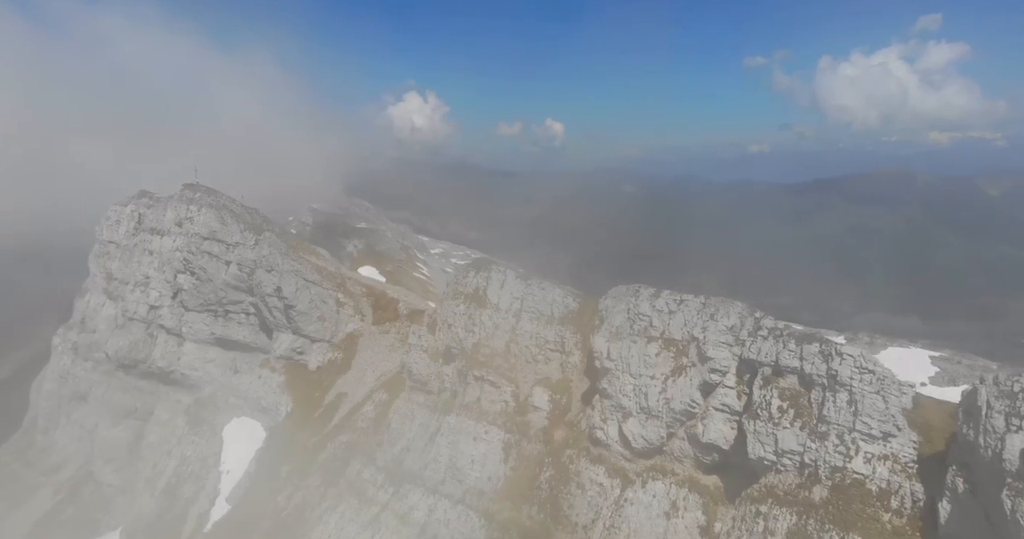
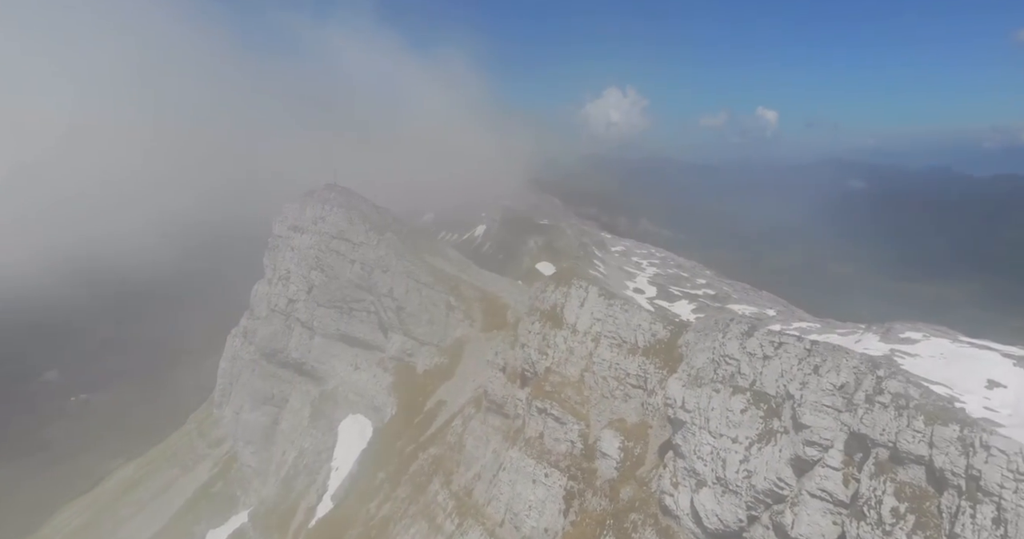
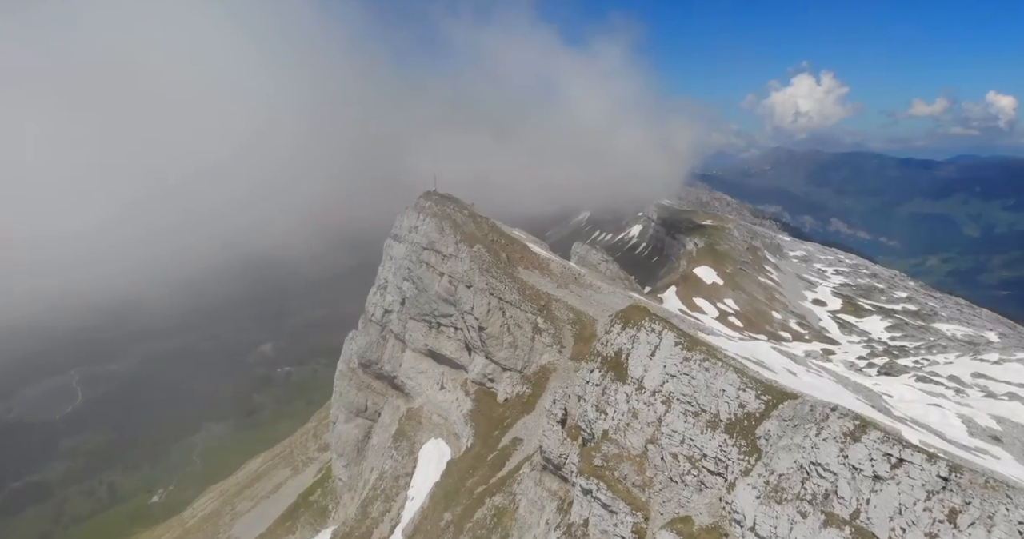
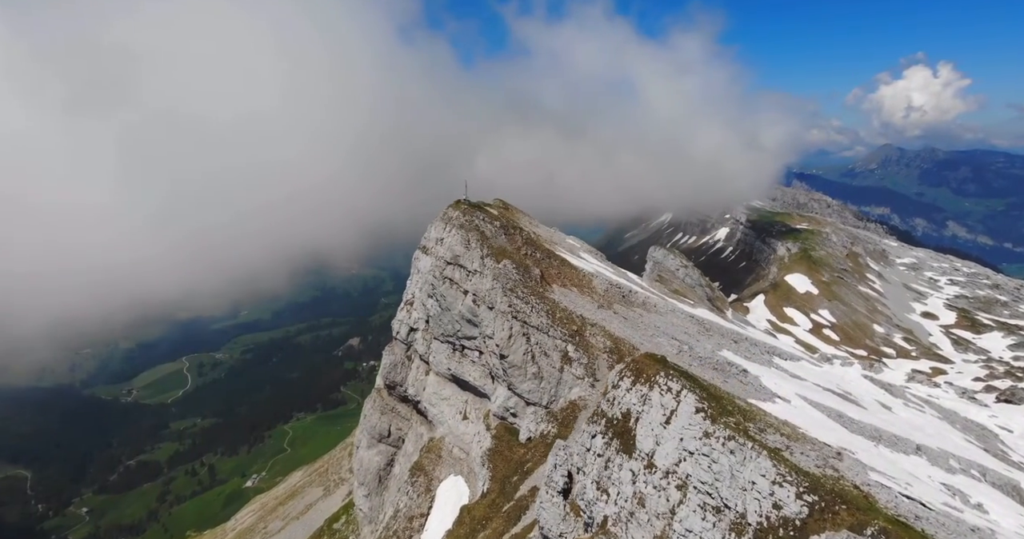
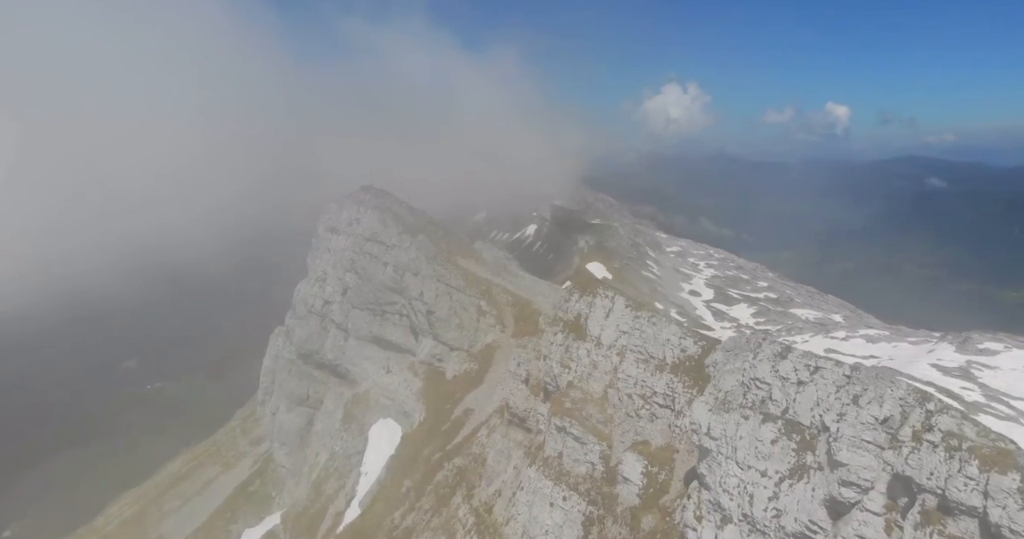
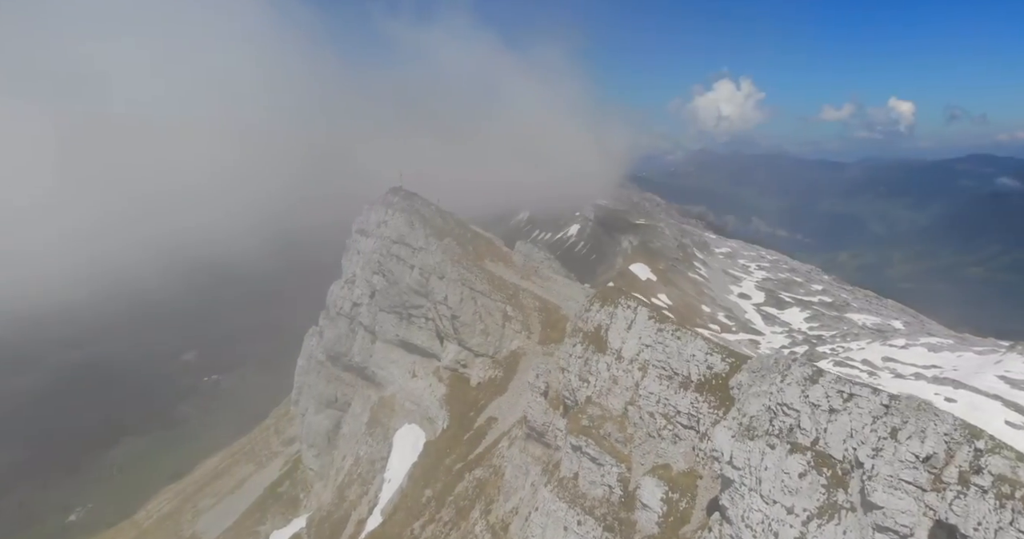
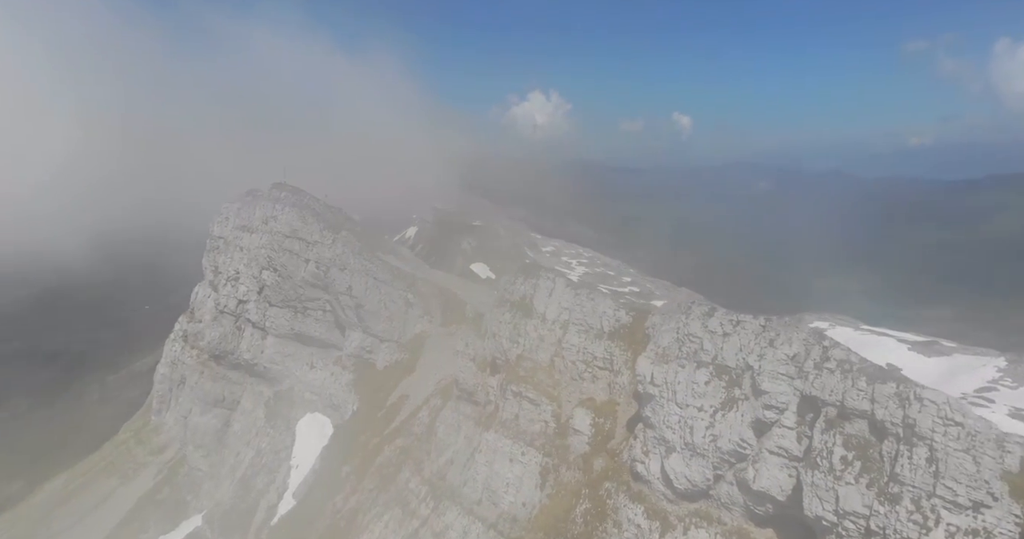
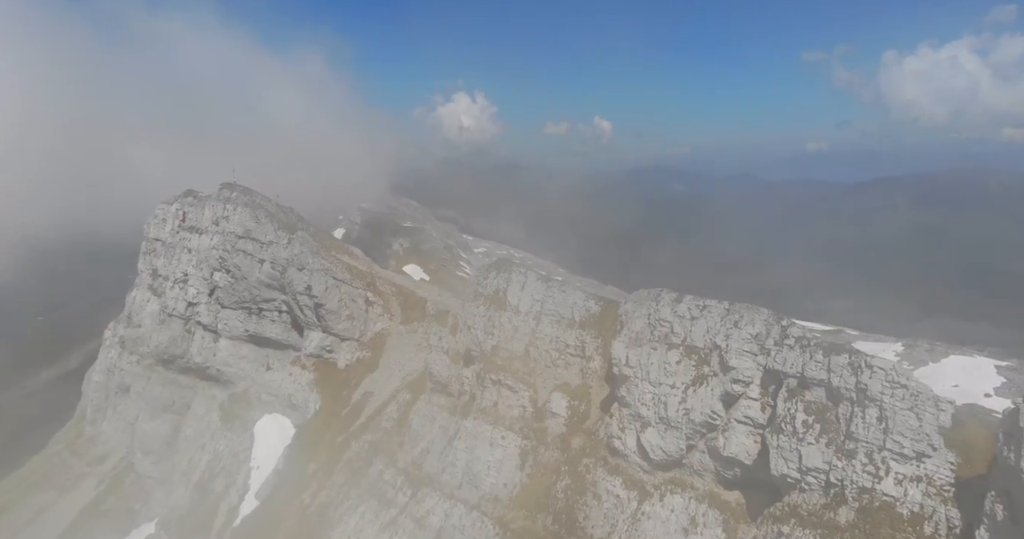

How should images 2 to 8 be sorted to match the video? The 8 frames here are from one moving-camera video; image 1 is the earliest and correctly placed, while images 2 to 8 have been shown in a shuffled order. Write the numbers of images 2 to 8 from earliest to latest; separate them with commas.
8, 7, 2, 5, 6, 3, 4
